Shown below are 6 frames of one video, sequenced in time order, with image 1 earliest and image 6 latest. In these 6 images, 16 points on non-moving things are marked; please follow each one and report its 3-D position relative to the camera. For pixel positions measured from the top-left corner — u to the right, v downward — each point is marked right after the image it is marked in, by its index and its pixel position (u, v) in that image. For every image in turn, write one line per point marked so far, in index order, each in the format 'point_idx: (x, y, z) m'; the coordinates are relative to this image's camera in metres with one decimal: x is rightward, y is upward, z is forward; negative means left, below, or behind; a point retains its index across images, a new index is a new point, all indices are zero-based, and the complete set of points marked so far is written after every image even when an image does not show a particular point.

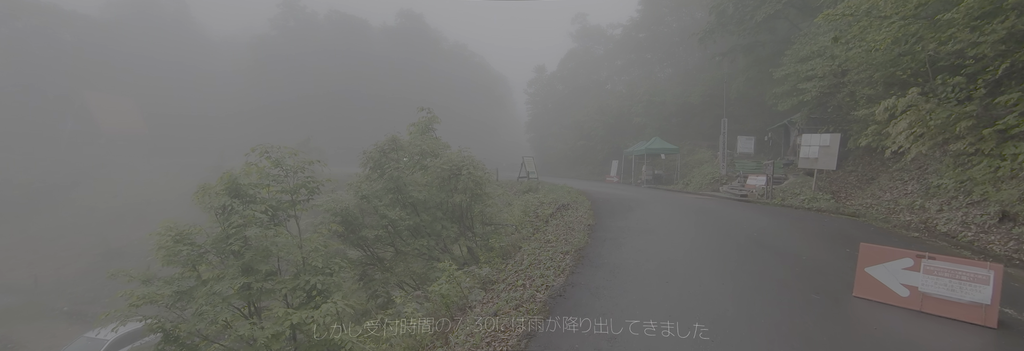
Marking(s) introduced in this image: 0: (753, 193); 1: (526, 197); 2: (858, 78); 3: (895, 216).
0: (+8.4, -0.6, +14.9) m
1: (+0.4, -1.0, +16.6) m
2: (+10.3, +2.9, +12.5) m
3: (+8.0, -0.9, +9.0) m
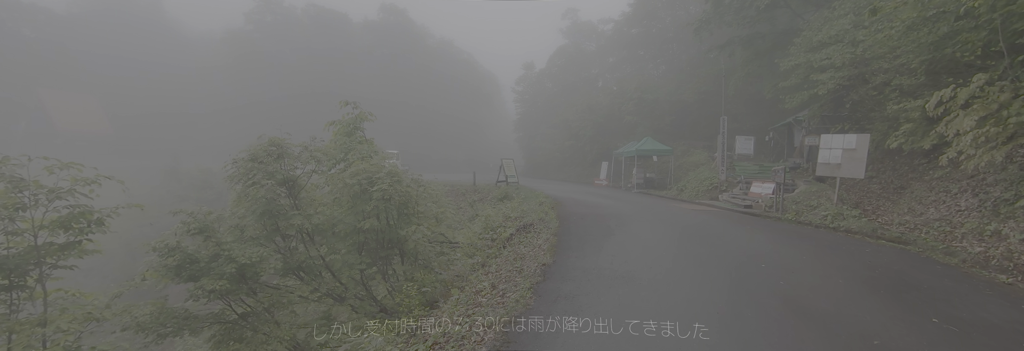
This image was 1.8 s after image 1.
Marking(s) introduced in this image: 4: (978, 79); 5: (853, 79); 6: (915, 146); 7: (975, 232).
0: (+7.3, -0.8, +12.6) m
1: (-0.7, -1.2, +14.3) m
2: (+9.2, +2.7, +10.3) m
3: (+7.0, -1.1, +6.7) m
4: (+7.4, +1.5, +6.8) m
5: (+9.5, +2.7, +11.8) m
6: (+9.7, +0.7, +10.3) m
7: (+7.5, -0.9, +6.9) m
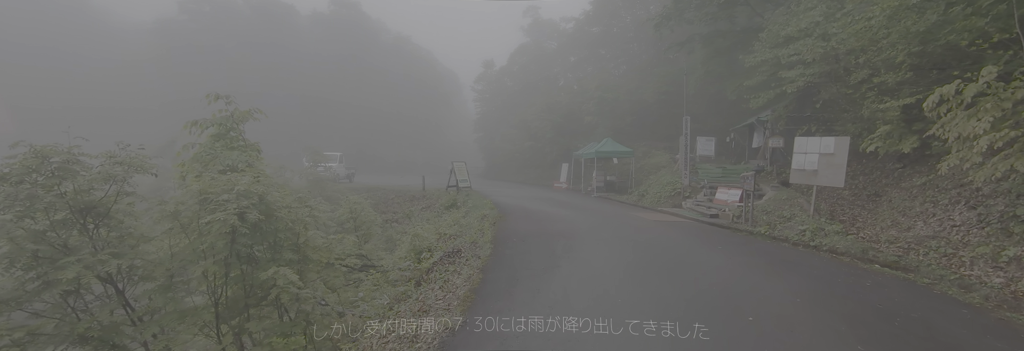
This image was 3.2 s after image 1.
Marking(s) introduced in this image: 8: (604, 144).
0: (+5.7, -1.0, +11.4) m
1: (-2.4, -1.4, +12.4) m
2: (+7.8, +2.5, +9.3) m
3: (+5.9, -1.3, +5.5) m
4: (+6.3, +1.4, +5.6) m
5: (+8.0, +2.5, +10.8) m
6: (+8.3, +0.6, +9.3) m
7: (+6.4, -1.1, +5.7) m
8: (+4.3, +1.5, +19.9) m
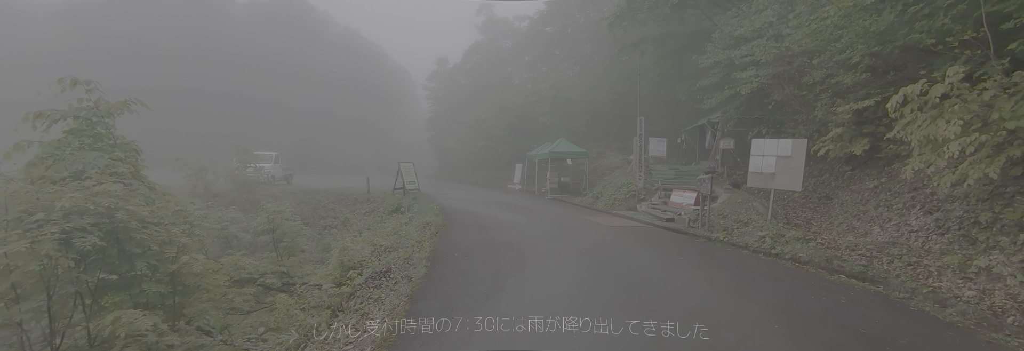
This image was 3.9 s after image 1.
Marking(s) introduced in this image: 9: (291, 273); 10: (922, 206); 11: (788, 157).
0: (+4.4, -1.1, +11.1) m
1: (-3.8, -1.5, +11.2) m
2: (+6.7, +2.4, +9.1) m
3: (+5.2, -1.3, +5.2) m
4: (+5.5, +1.3, +5.3) m
5: (+6.7, +2.5, +10.7) m
6: (+7.2, +0.5, +9.2) m
7: (+5.6, -1.1, +5.4) m
8: (+2.1, +1.4, +19.3) m
9: (-4.4, -1.9, +8.4) m
10: (+6.8, -0.5, +7.1) m
11: (+5.4, +0.4, +8.4) m
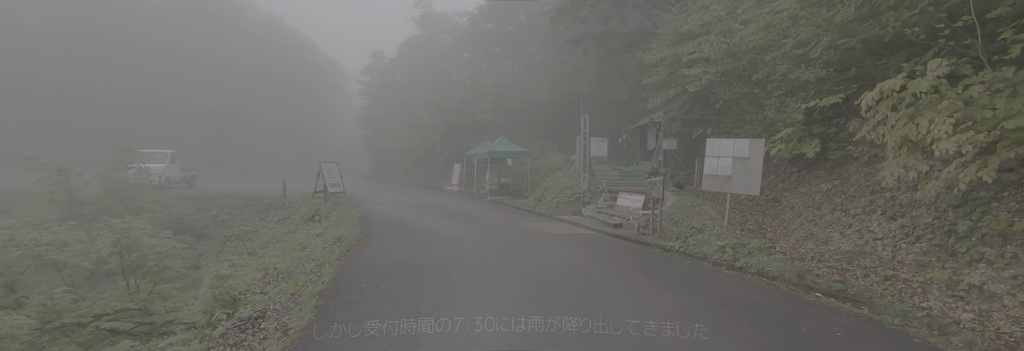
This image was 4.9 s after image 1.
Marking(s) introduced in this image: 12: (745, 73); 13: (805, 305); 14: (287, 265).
0: (+2.8, -1.1, +10.3) m
1: (-5.3, -1.6, +9.3) m
2: (+5.4, +2.4, +8.6) m
3: (+4.4, -1.4, +4.5) m
4: (+4.7, +1.2, +4.7) m
5: (+5.2, +2.4, +10.2) m
6: (+5.9, +0.5, +8.8) m
7: (+4.8, -1.2, +4.8) m
8: (-0.6, +1.3, +18.1) m
9: (-5.5, -2.0, +6.4) m
10: (+5.8, -0.6, +6.7) m
11: (+4.2, +0.3, +7.7) m
12: (+5.4, +2.4, +9.8) m
13: (+3.3, -1.4, +4.7) m
14: (-3.5, -1.4, +6.6) m
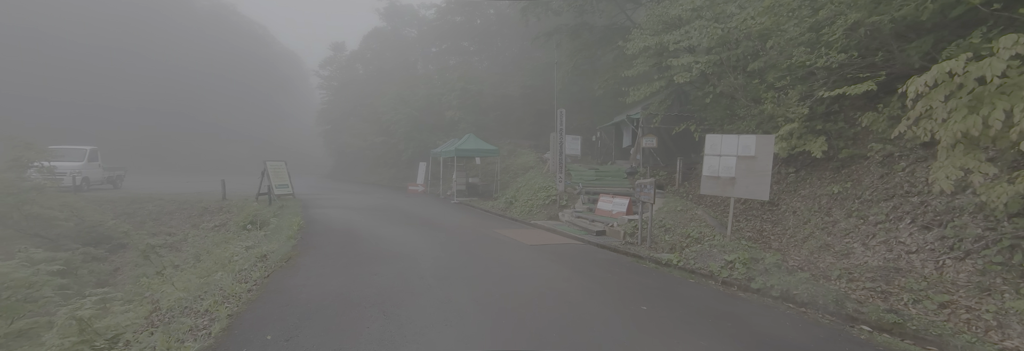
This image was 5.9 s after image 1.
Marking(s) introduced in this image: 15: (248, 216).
0: (+2.2, -1.1, +9.1) m
1: (-5.8, -1.6, +7.5) m
2: (+4.8, +2.4, +7.7) m
3: (+4.2, -1.4, +3.5) m
4: (+4.5, +1.2, +3.7) m
5: (+4.5, +2.4, +9.2) m
6: (+5.3, +0.4, +7.9) m
7: (+4.6, -1.2, +3.9) m
8: (-1.8, +1.3, +16.7) m
9: (-5.8, -2.0, +4.7) m
10: (+5.4, -0.6, +5.8) m
11: (+3.7, +0.3, +6.7) m
12: (+4.7, +2.4, +8.9) m
13: (+3.0, -1.5, +3.7) m
14: (-3.8, -1.4, +5.1) m
15: (-7.4, -1.1, +12.0) m
